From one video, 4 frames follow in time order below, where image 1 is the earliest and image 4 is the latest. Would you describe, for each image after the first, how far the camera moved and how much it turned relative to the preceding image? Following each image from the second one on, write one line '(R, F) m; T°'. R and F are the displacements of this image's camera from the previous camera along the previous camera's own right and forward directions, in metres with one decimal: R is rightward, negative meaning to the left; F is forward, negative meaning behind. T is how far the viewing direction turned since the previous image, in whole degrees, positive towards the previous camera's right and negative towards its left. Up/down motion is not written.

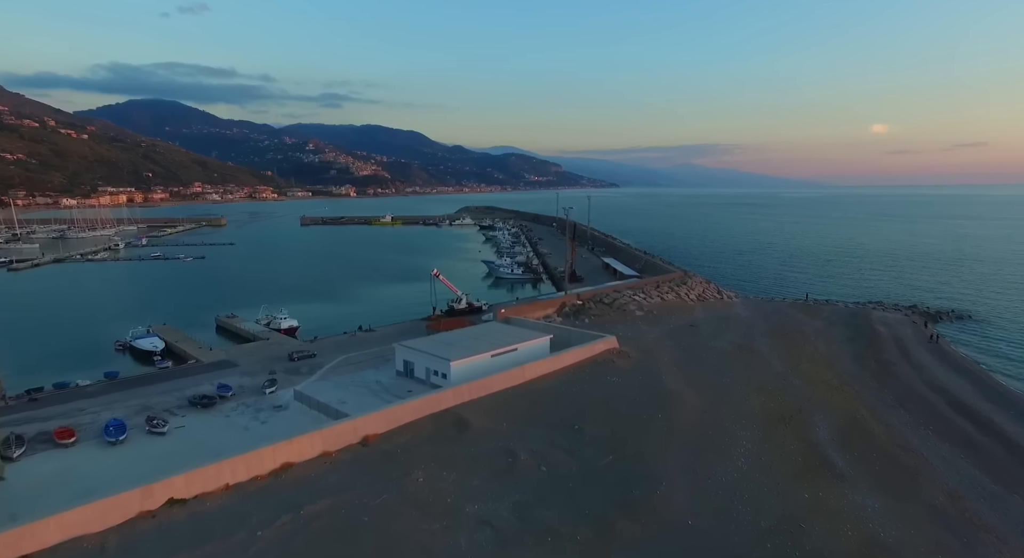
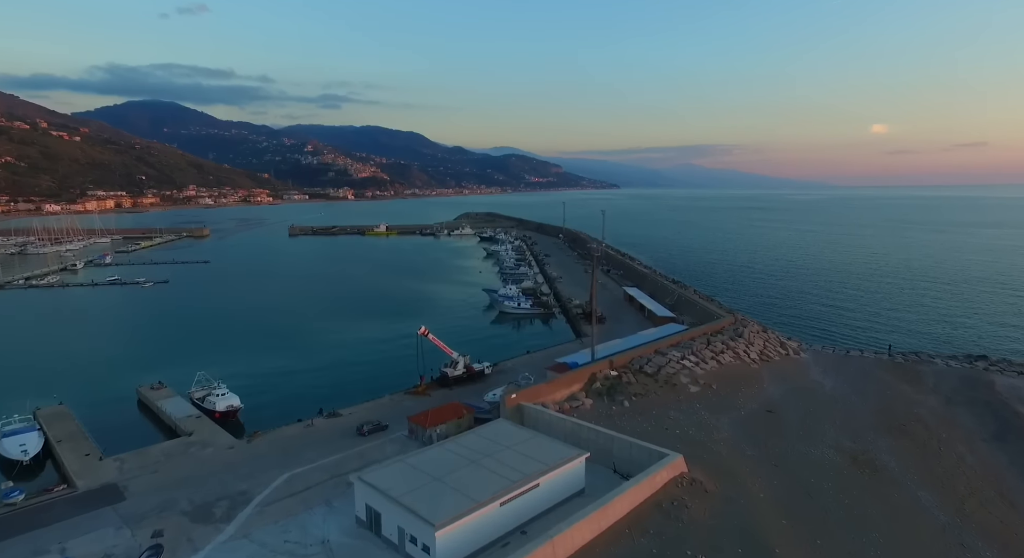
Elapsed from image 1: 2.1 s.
(-0.3, +3.7) m; 0°
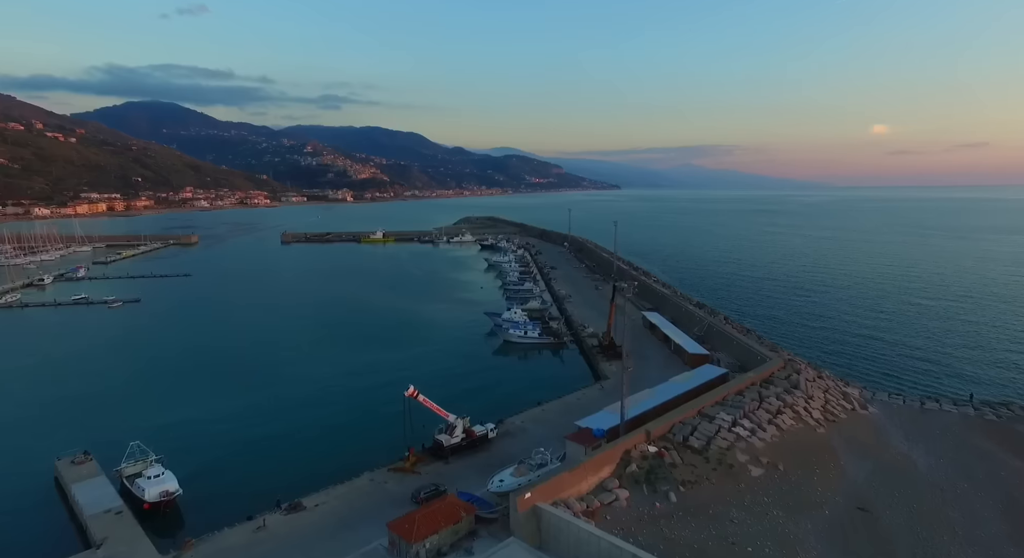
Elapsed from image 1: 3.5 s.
(-0.2, +2.4) m; 0°
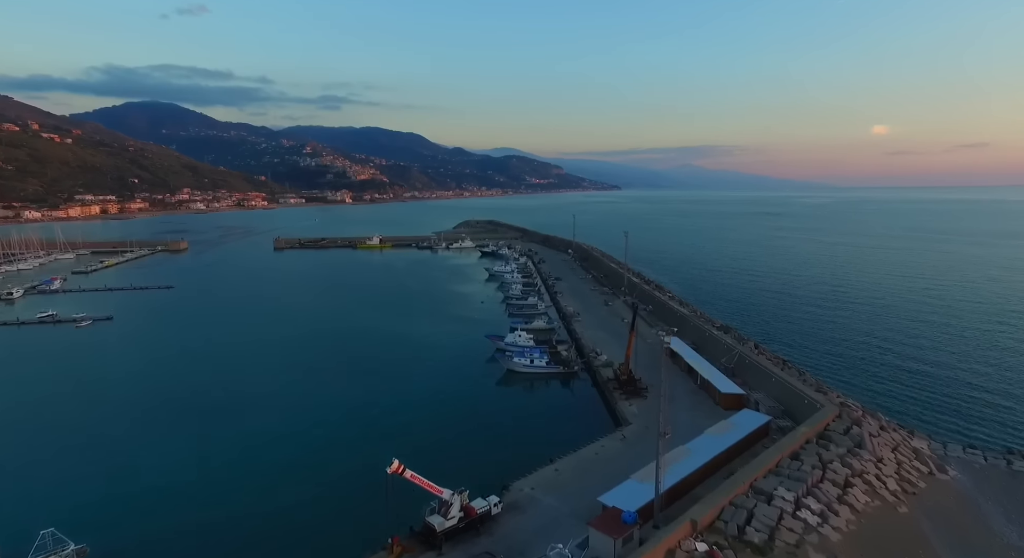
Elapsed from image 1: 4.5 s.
(-0.1, +2.0) m; 0°
